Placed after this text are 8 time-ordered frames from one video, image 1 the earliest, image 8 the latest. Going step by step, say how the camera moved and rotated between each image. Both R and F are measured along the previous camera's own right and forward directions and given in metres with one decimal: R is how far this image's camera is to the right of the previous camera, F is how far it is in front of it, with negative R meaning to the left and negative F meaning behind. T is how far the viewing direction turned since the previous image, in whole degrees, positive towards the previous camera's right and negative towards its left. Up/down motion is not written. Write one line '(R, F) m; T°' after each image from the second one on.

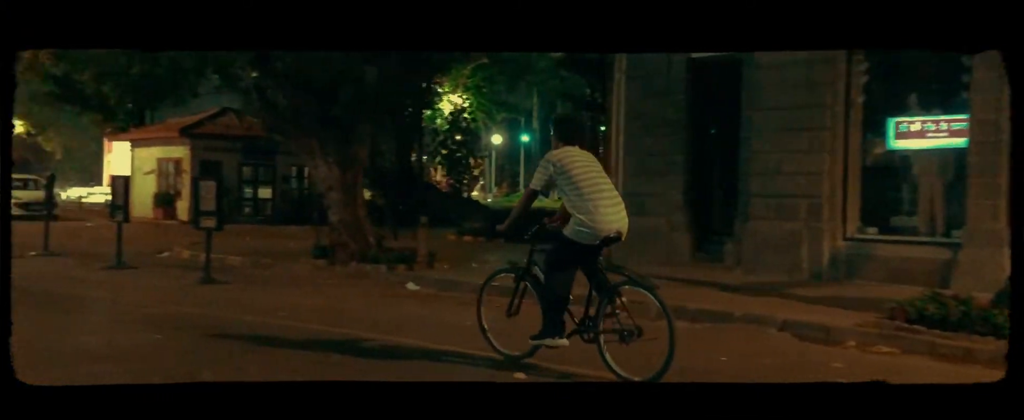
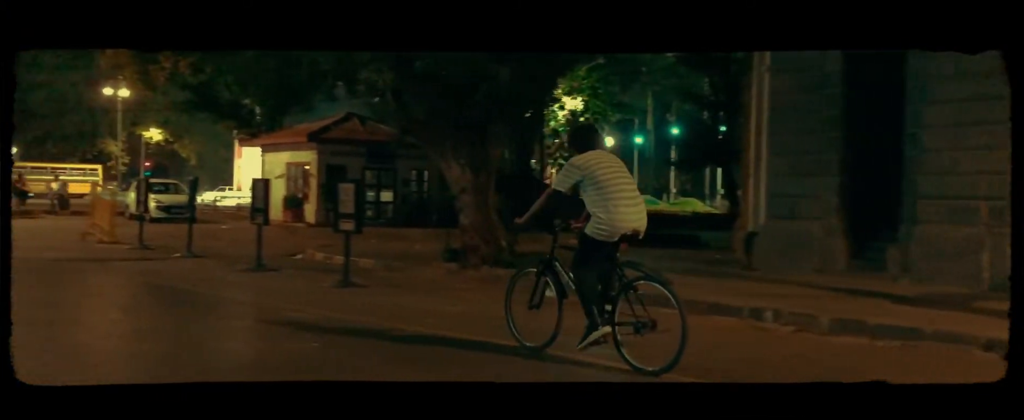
(-0.5, +0.5) m; -8°
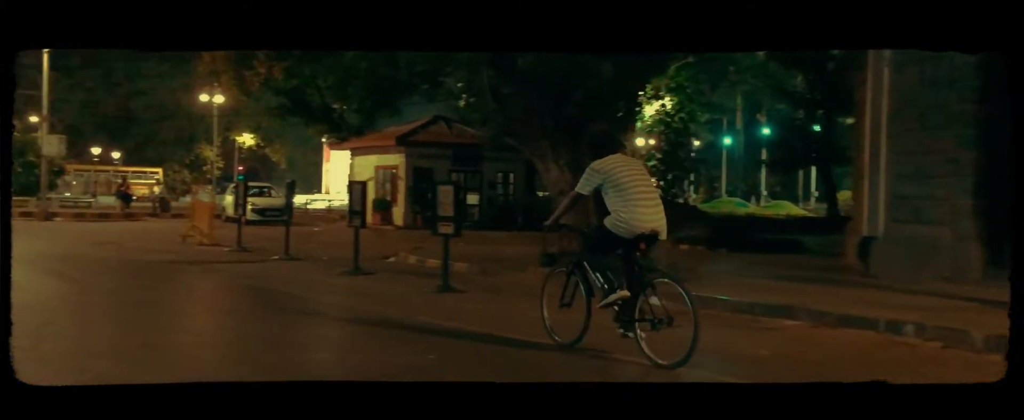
(-0.4, +0.5) m; -6°
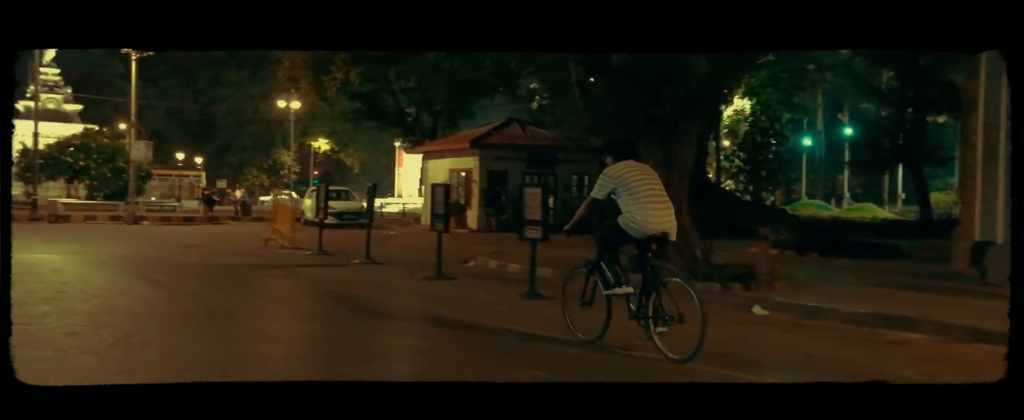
(-0.3, +0.4) m; -5°
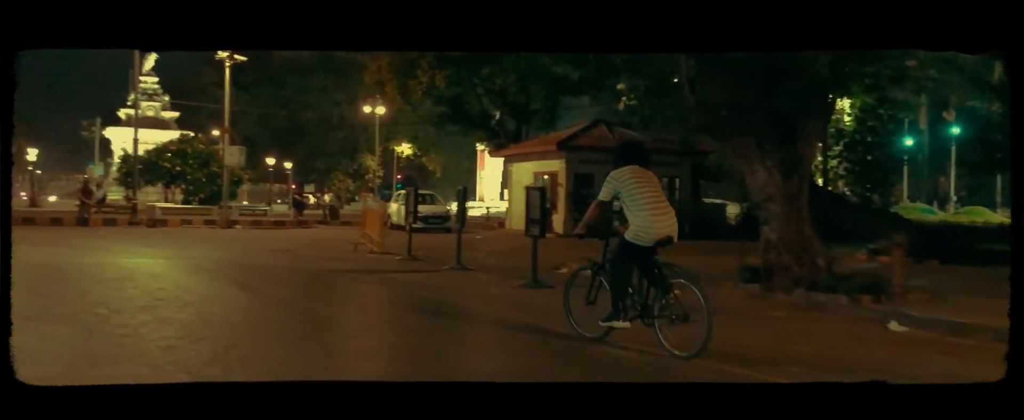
(-0.3, +0.6) m; -6°
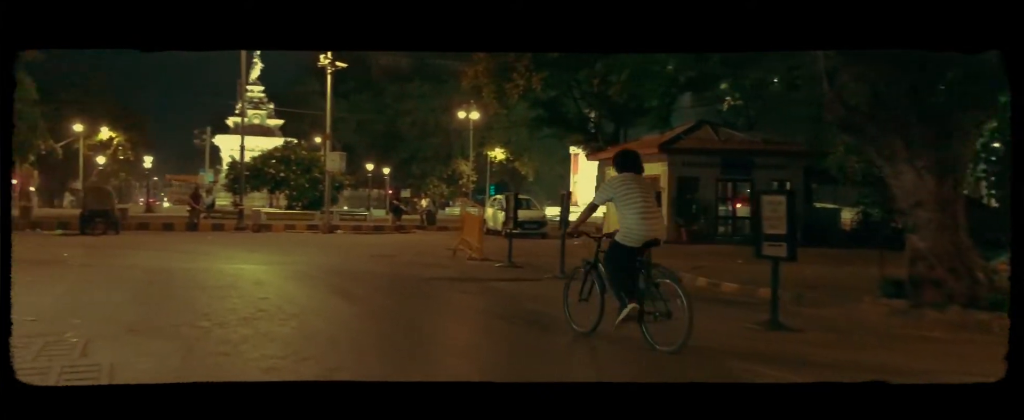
(-0.3, +0.6) m; -7°
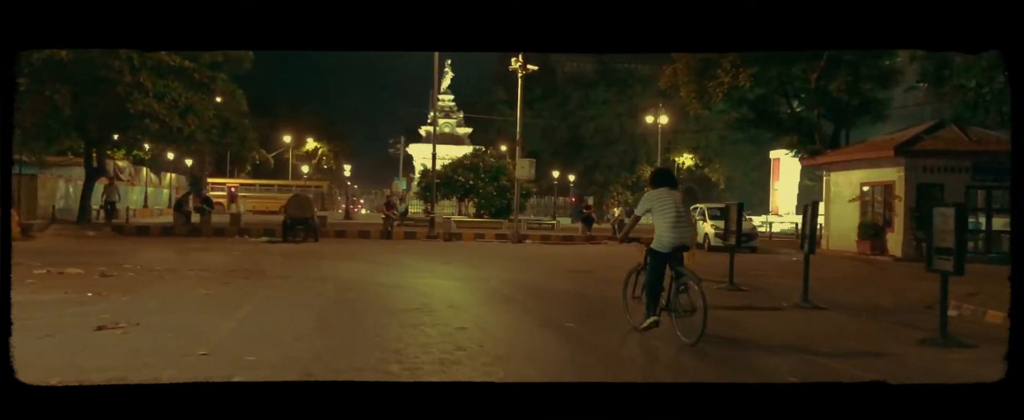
(-0.6, +1.7) m; -13°
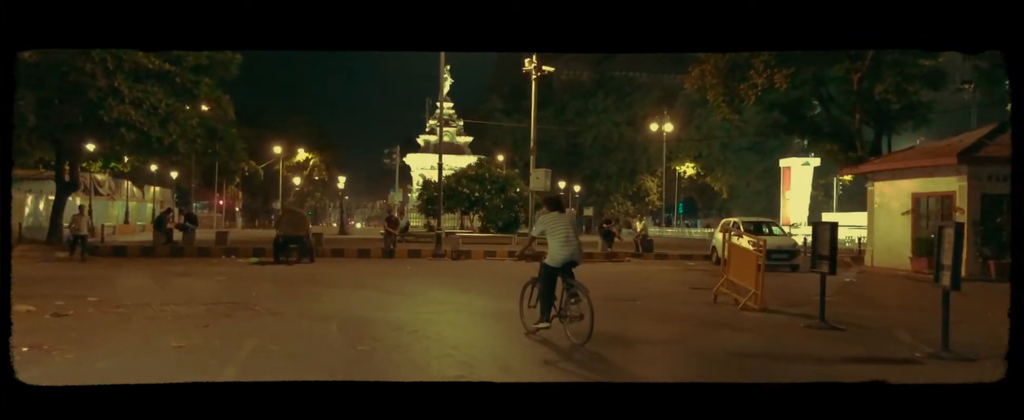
(-0.7, +2.4) m; +1°
